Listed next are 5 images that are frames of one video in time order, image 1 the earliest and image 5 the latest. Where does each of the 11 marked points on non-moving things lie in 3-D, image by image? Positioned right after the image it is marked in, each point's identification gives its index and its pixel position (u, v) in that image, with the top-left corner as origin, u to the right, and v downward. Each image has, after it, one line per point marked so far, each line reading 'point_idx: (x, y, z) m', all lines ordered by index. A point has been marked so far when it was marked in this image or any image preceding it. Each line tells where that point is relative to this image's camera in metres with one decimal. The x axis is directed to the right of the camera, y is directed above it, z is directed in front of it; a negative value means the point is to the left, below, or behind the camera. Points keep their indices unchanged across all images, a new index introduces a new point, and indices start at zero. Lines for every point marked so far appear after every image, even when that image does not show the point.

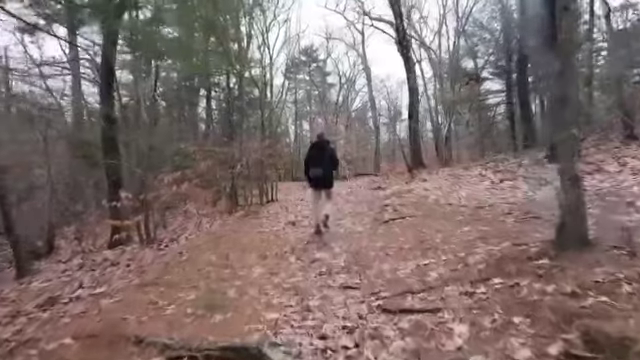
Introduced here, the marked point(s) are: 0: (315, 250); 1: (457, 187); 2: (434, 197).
0: (0.0, -1.2, +7.4) m
1: (+3.9, -0.2, +13.0) m
2: (+3.0, -0.5, +12.1) m
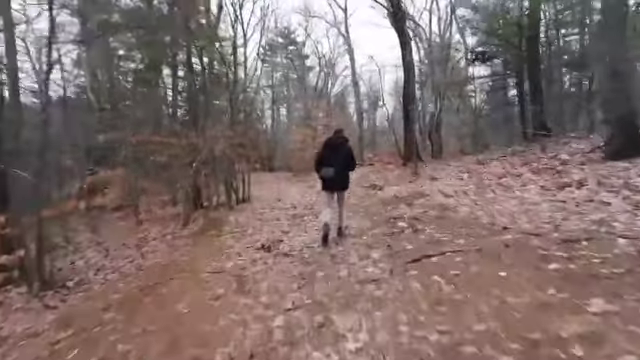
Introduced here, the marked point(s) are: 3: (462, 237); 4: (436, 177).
0: (-0.1, -1.4, +3.9) m
1: (+3.6, -0.3, +9.7) m
2: (+2.8, -0.6, +8.7) m
3: (+2.1, -0.8, +6.8) m
4: (+3.5, +0.1, +13.9) m
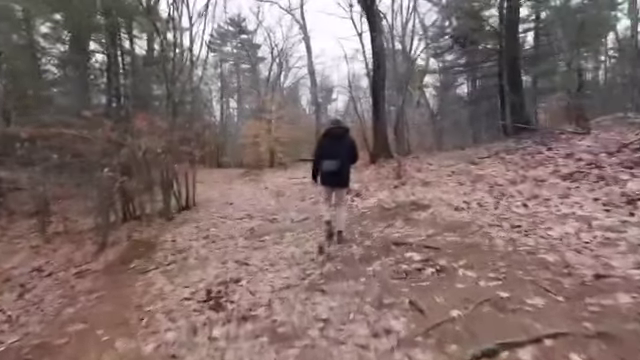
0: (+0.1, -1.6, +1.1) m
1: (+3.1, -0.4, +7.2) m
2: (+2.4, -0.7, +6.2) m
3: (+1.9, -1.0, +4.3) m
4: (+2.6, 0.0, +11.4) m
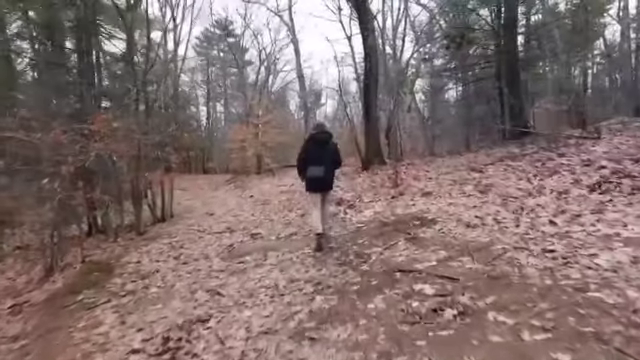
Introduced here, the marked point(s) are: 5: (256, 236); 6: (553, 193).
0: (+0.1, -1.7, -0.2) m
1: (+3.0, -0.6, +6.1) m
2: (+2.3, -0.9, +5.0) m
3: (+1.9, -1.2, +3.1) m
4: (+2.4, -0.2, +10.2) m
5: (-1.4, -1.2, +9.8) m
6: (+3.9, -0.2, +7.7) m
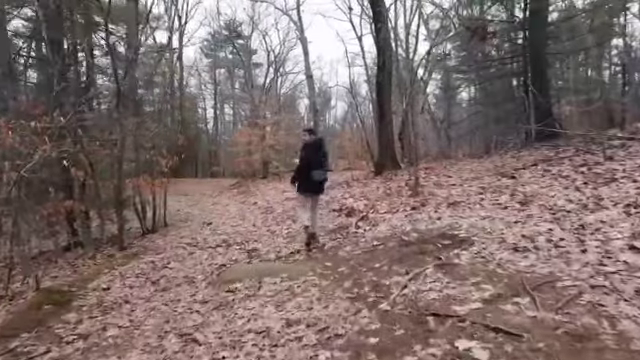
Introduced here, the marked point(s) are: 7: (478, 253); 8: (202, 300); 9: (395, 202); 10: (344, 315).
0: (+0.1, -1.8, -1.6) m
1: (+3.1, -0.7, +4.6) m
2: (+2.3, -1.0, +3.5) m
3: (+1.9, -1.3, +1.6) m
4: (+2.5, -0.4, +8.7) m
5: (-1.2, -1.3, +8.3) m
6: (+3.9, -0.3, +6.2) m
7: (+1.9, -0.9, +5.5) m
8: (-1.5, -1.5, +5.9) m
9: (+1.6, -0.4, +9.7) m
10: (+0.2, -1.4, +4.7) m
